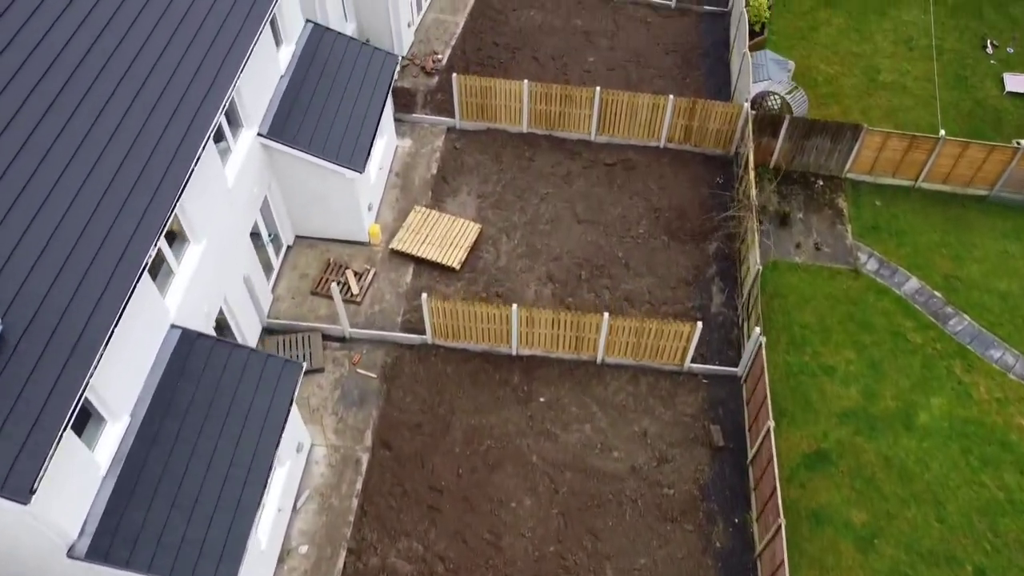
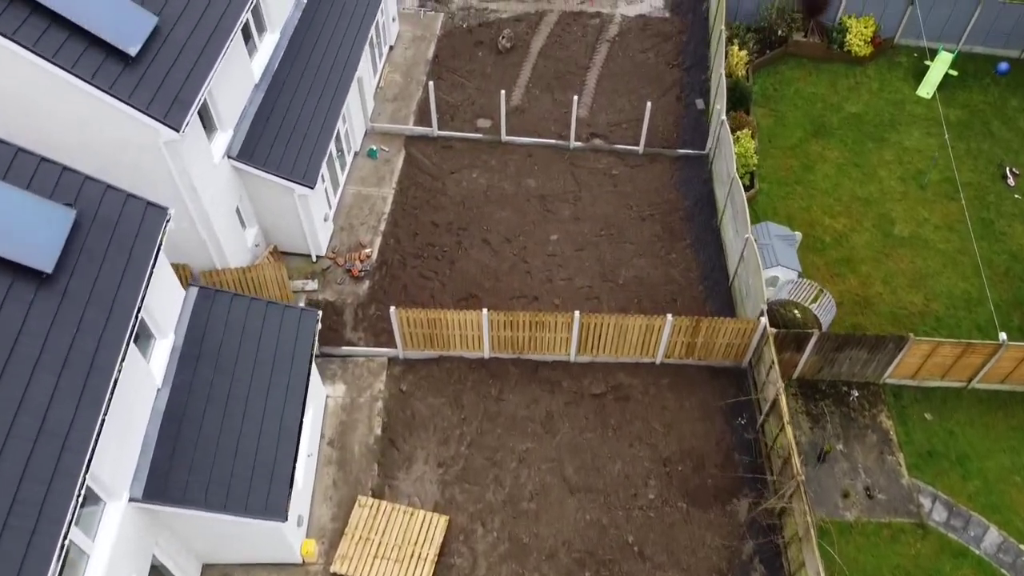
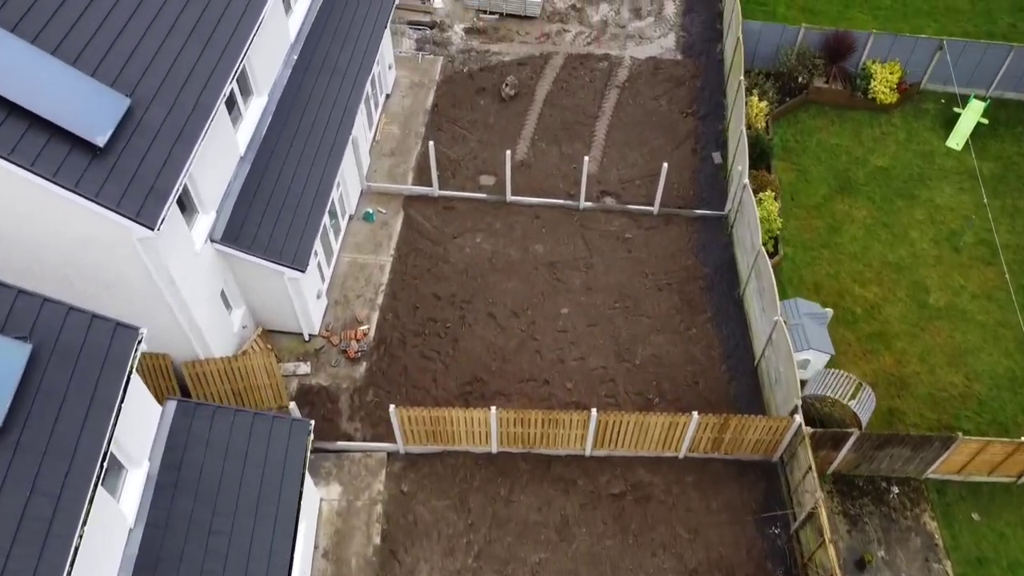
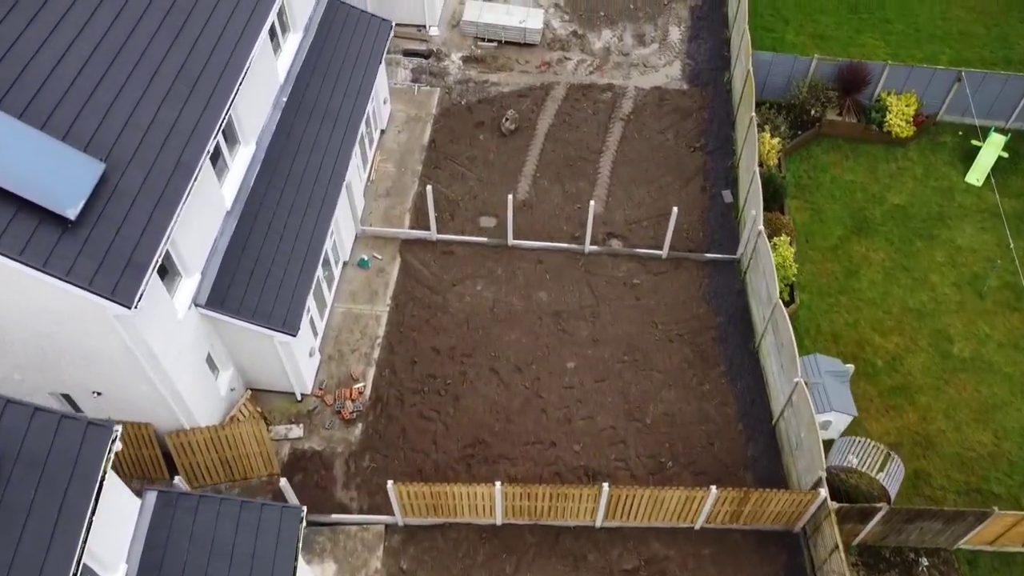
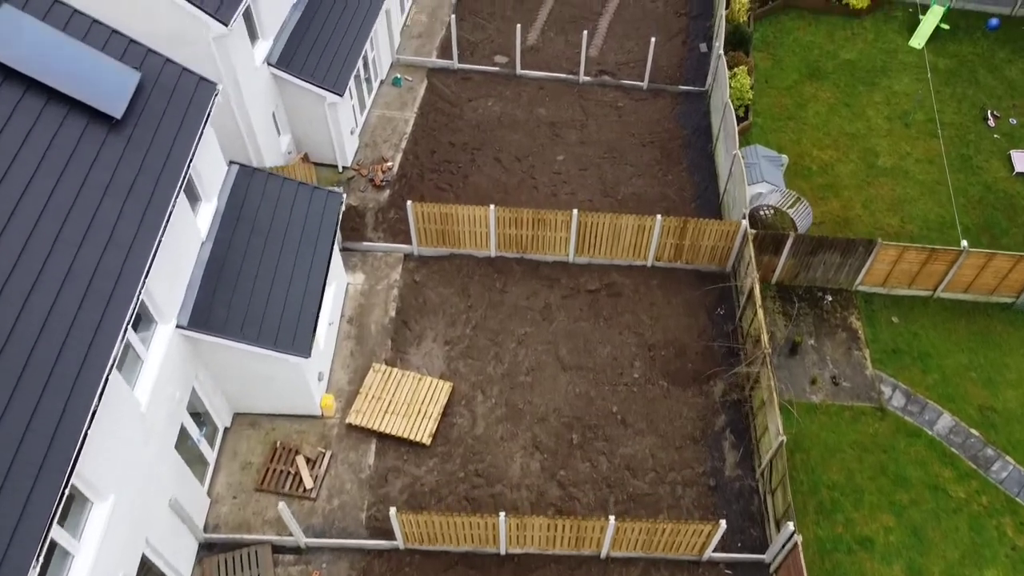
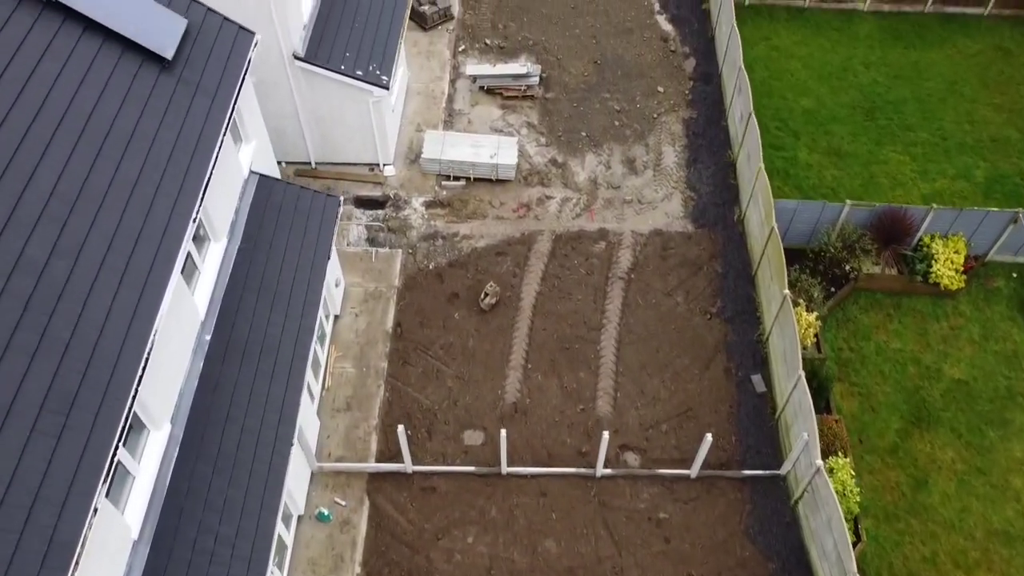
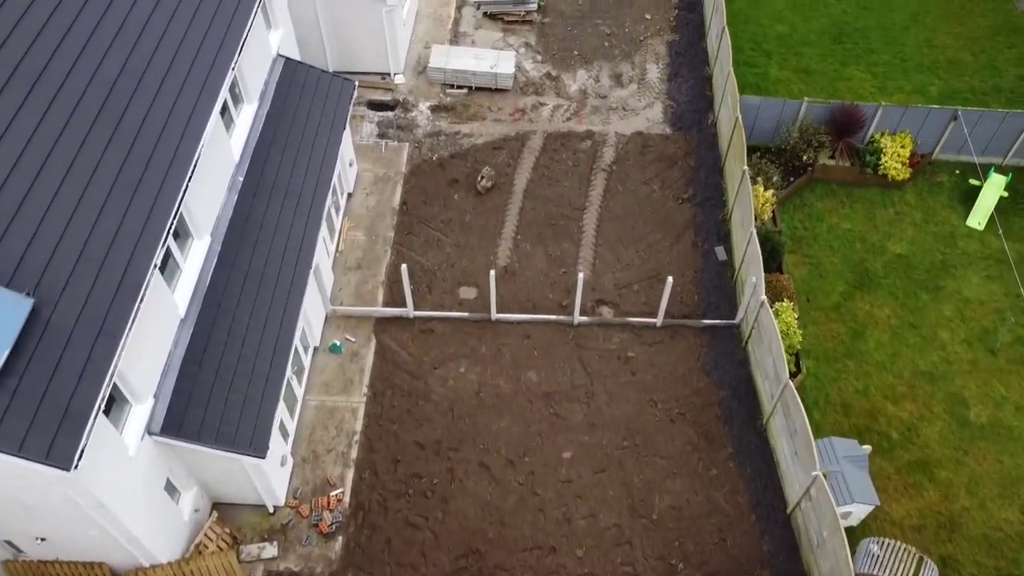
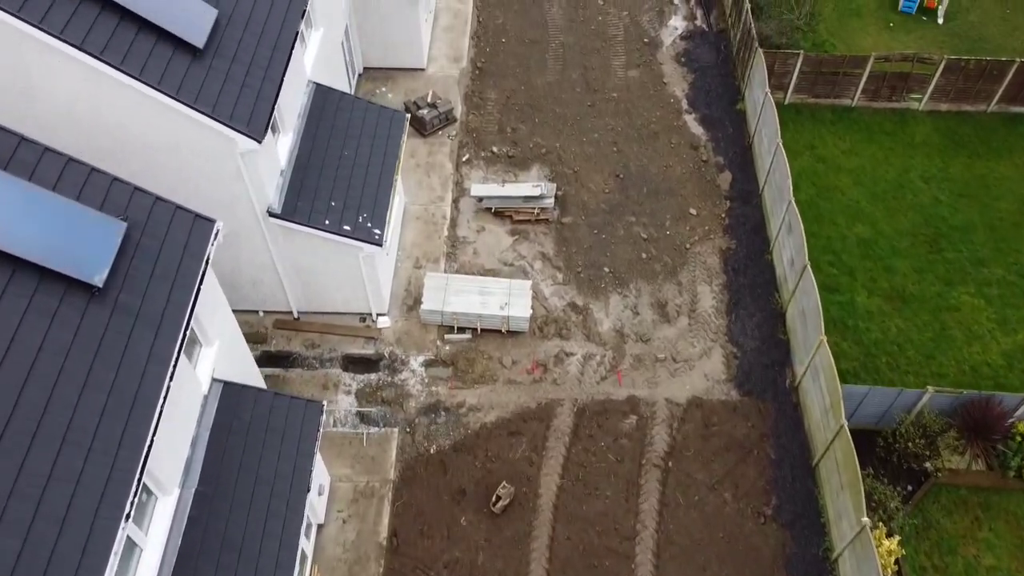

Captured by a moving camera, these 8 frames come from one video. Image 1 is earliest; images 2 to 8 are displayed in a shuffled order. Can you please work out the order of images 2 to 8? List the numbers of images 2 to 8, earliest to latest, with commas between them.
5, 2, 3, 4, 7, 6, 8
